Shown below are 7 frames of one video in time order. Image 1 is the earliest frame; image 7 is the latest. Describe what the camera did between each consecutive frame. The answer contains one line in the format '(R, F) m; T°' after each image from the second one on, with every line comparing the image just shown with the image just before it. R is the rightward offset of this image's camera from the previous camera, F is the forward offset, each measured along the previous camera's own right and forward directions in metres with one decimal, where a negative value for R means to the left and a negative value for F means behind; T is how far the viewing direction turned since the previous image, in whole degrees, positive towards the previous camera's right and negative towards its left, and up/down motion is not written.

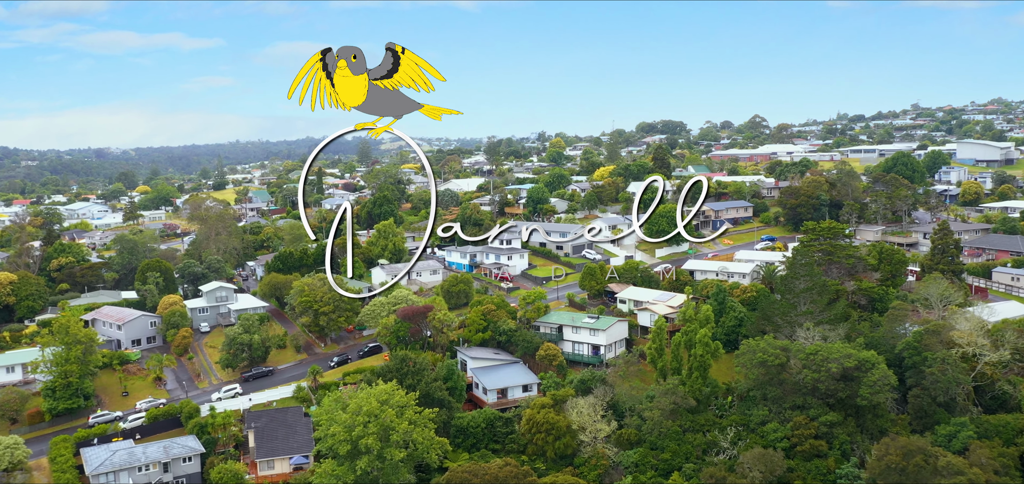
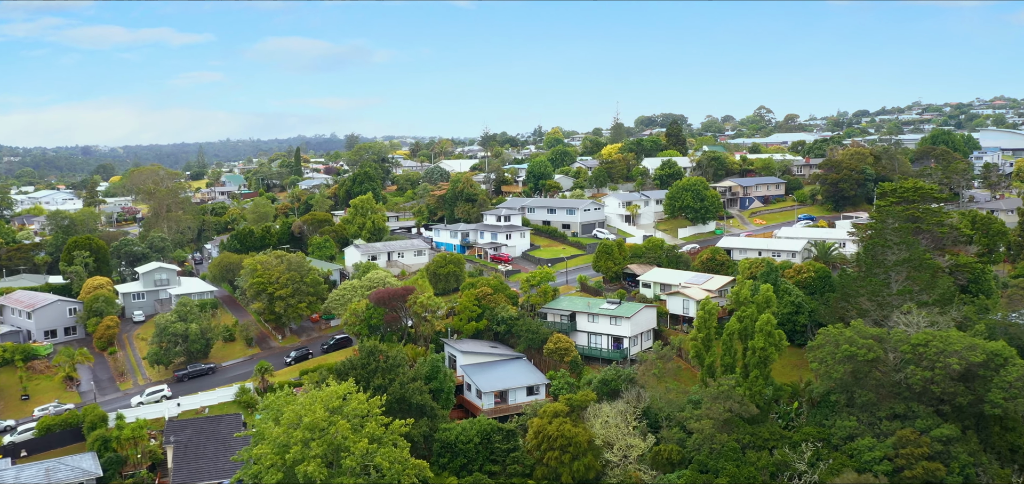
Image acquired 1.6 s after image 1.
(-0.5, +15.2) m; 0°
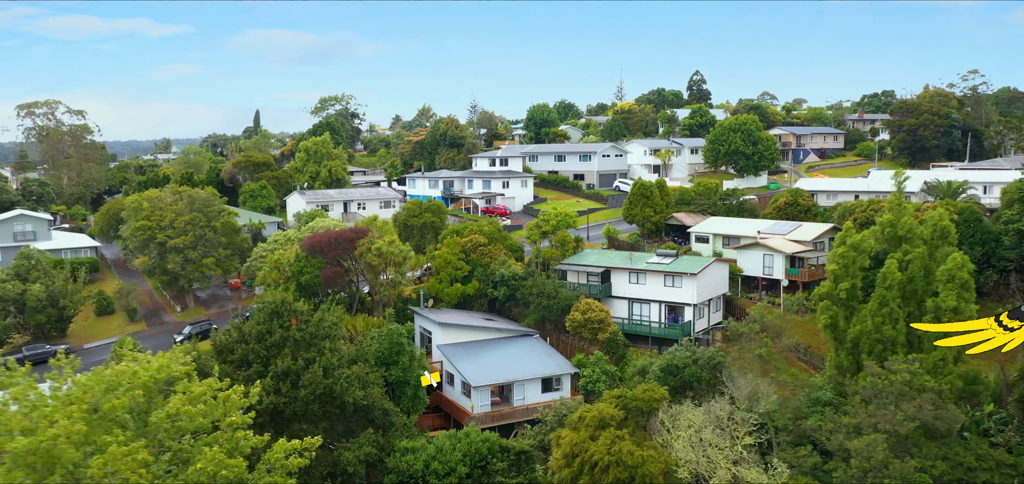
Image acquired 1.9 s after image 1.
(-0.8, +20.7) m; +1°
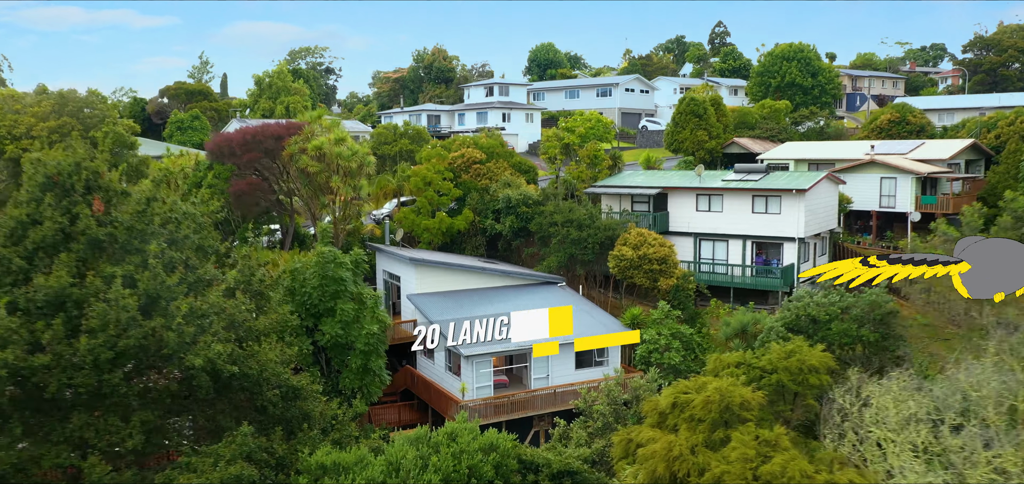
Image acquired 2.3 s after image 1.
(-0.6, +13.8) m; +1°
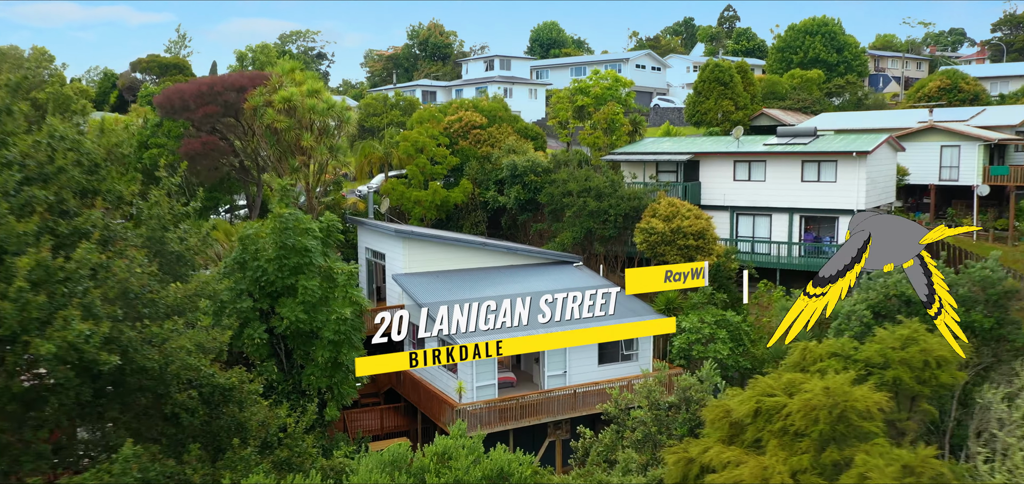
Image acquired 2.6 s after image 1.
(-0.2, +4.2) m; 0°
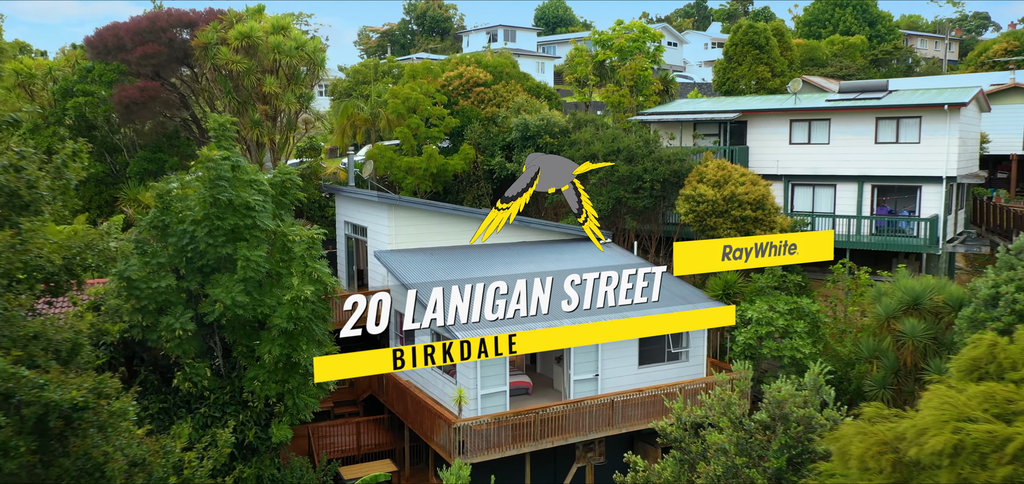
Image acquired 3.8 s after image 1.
(-0.2, +4.1) m; 0°
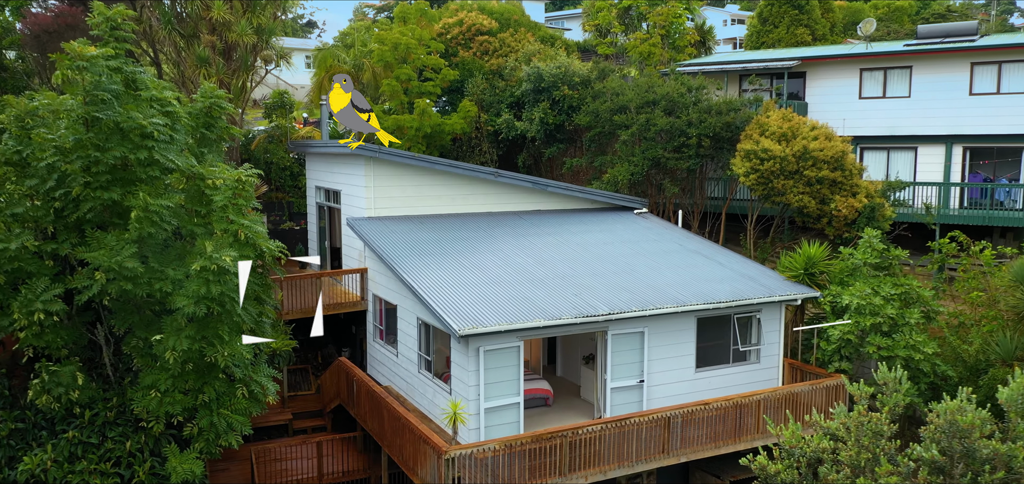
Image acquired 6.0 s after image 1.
(-0.2, +3.5) m; 0°
